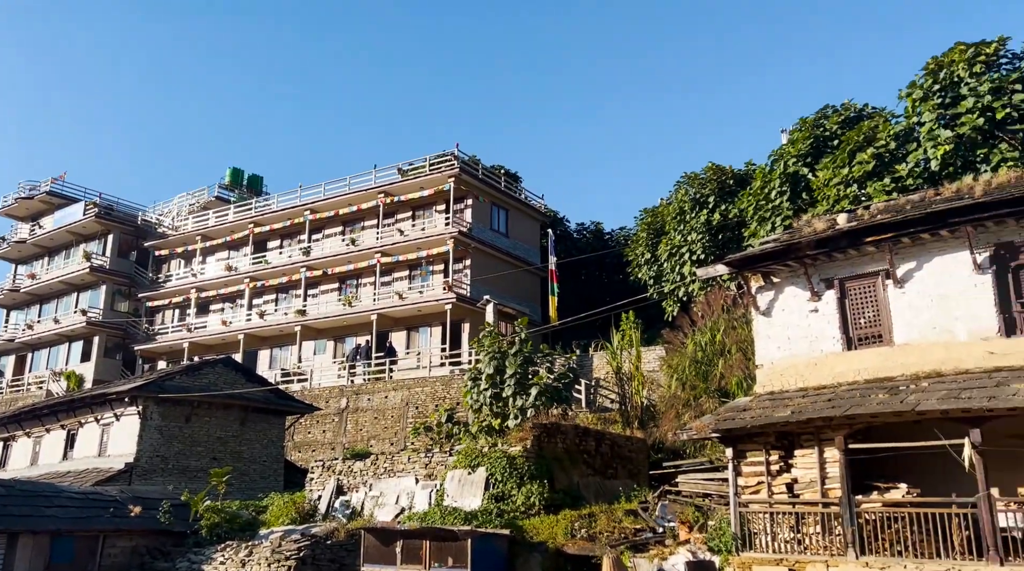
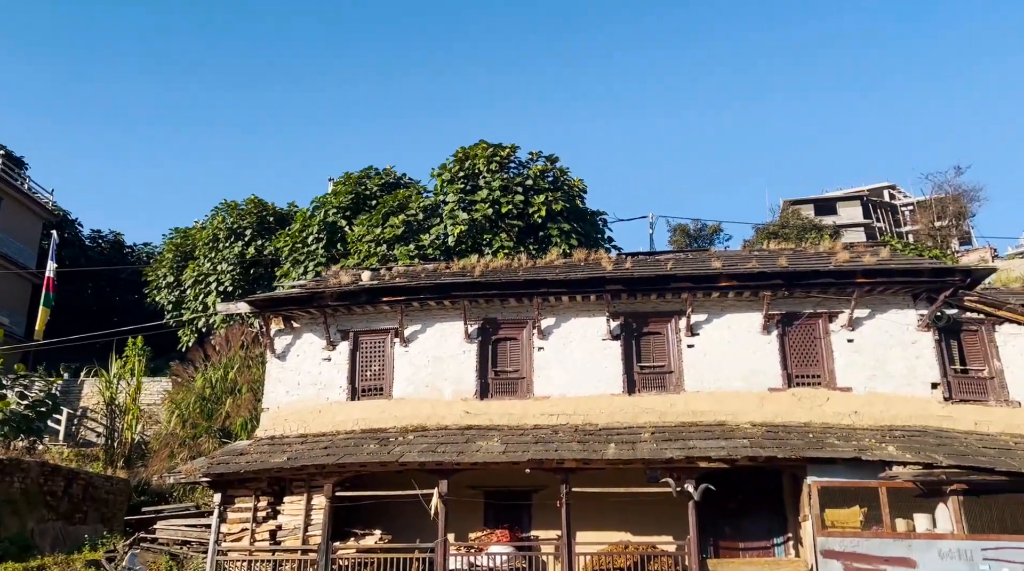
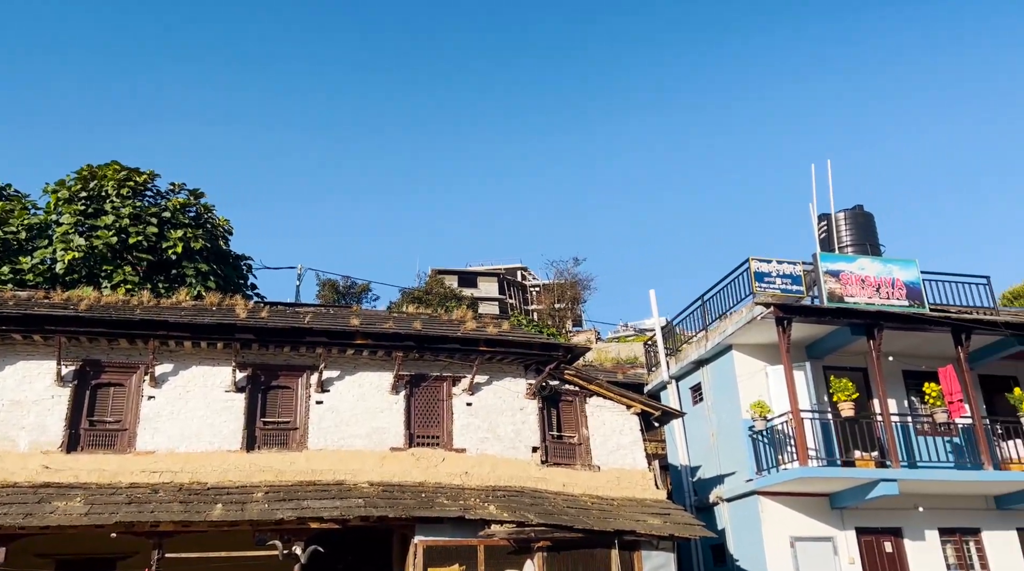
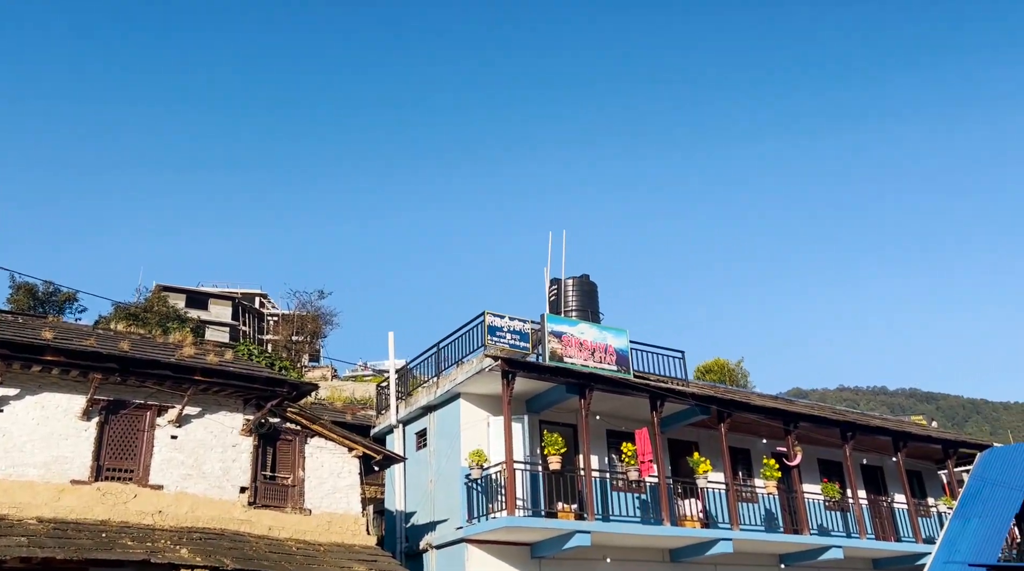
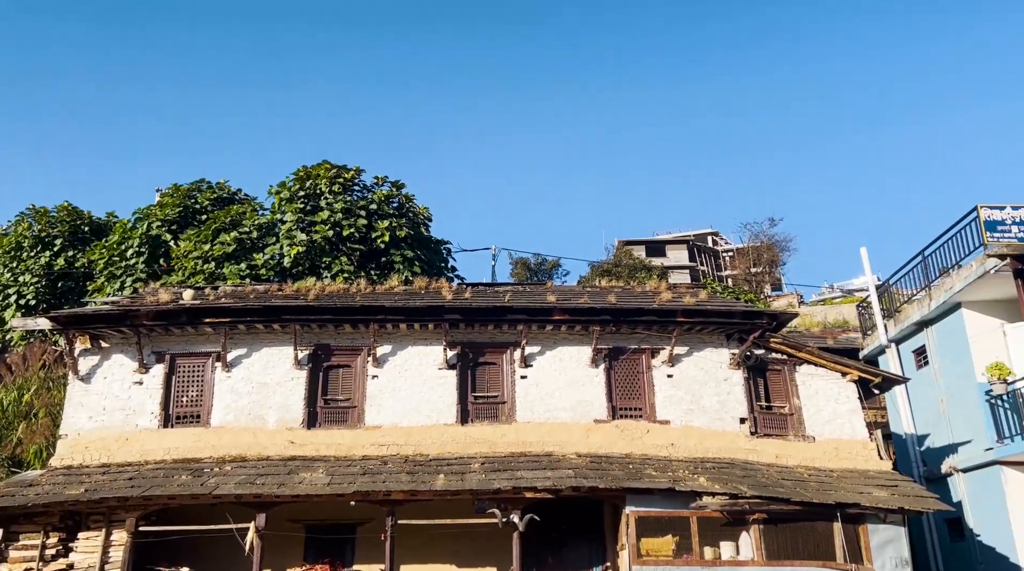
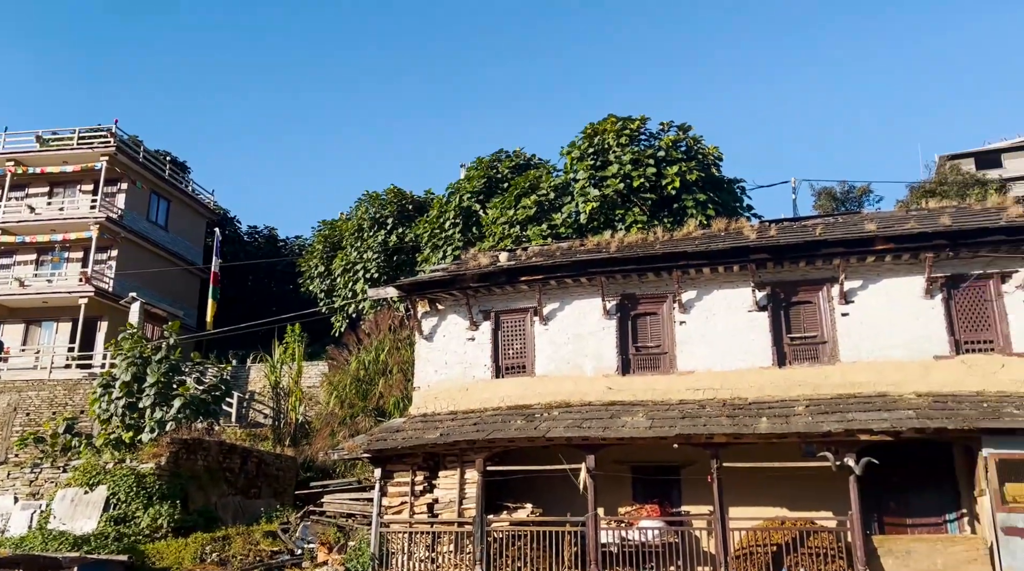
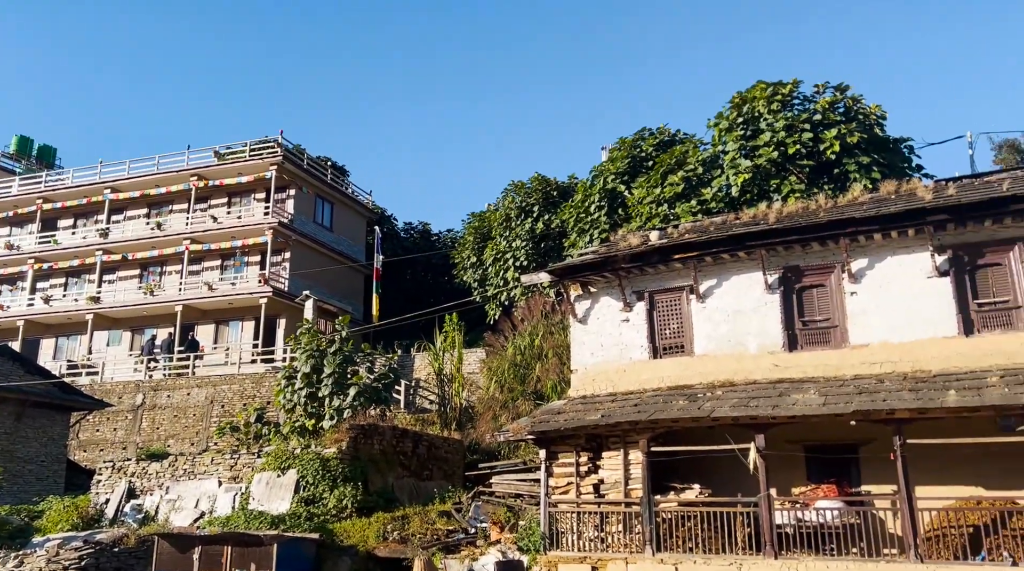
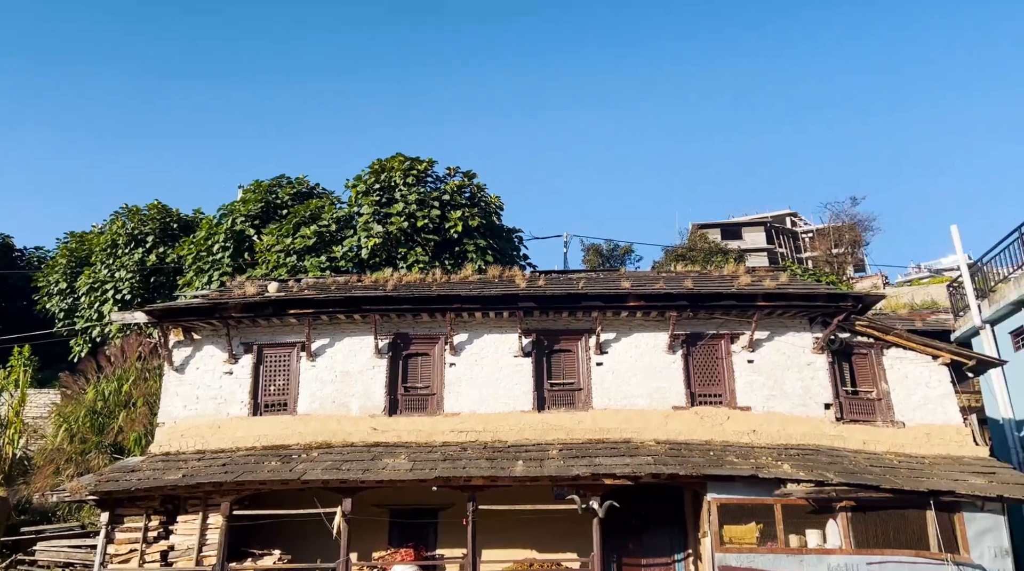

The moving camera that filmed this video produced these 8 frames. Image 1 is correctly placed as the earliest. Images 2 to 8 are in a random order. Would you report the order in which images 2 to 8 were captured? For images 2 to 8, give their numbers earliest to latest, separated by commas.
7, 6, 2, 8, 5, 3, 4
